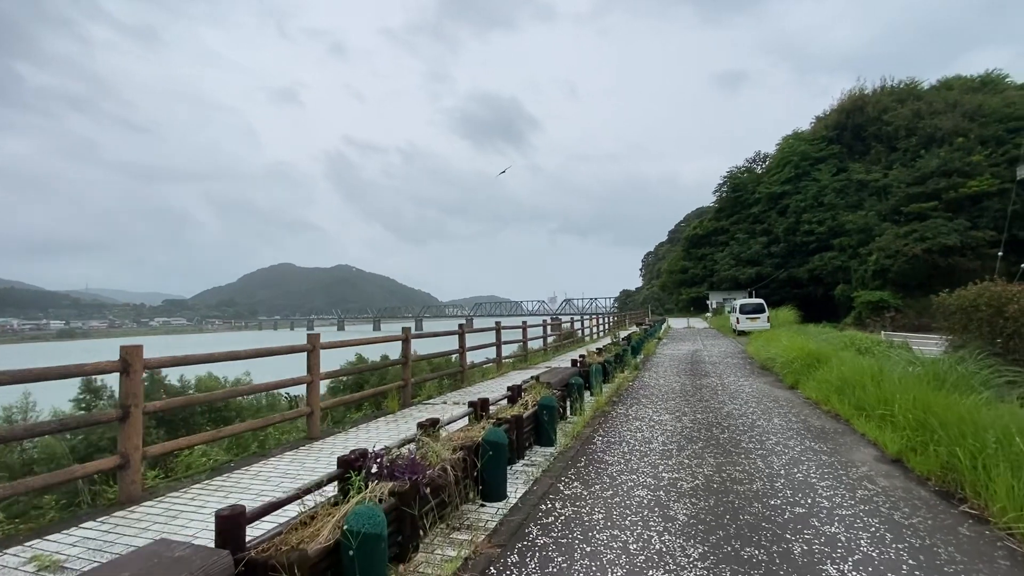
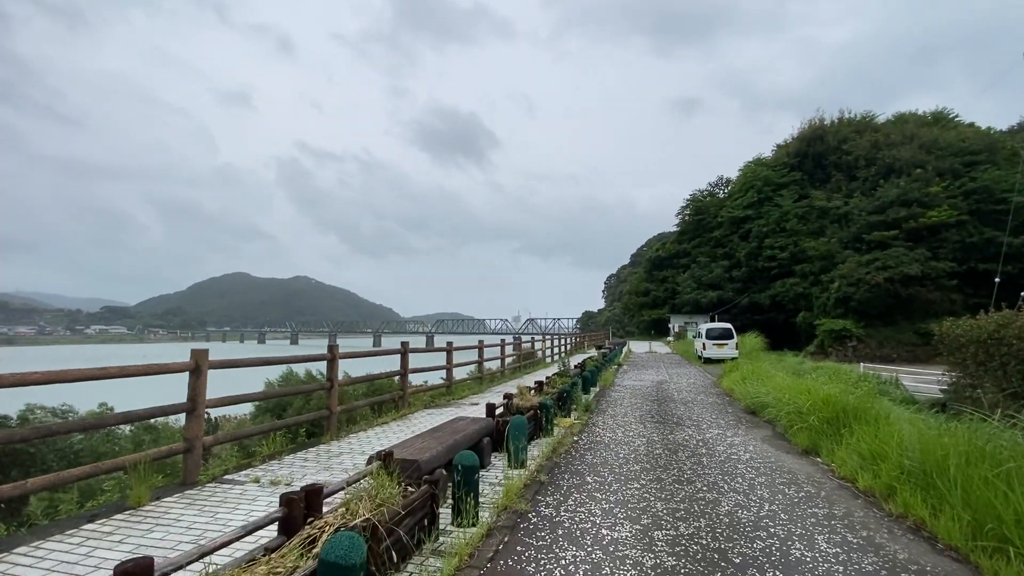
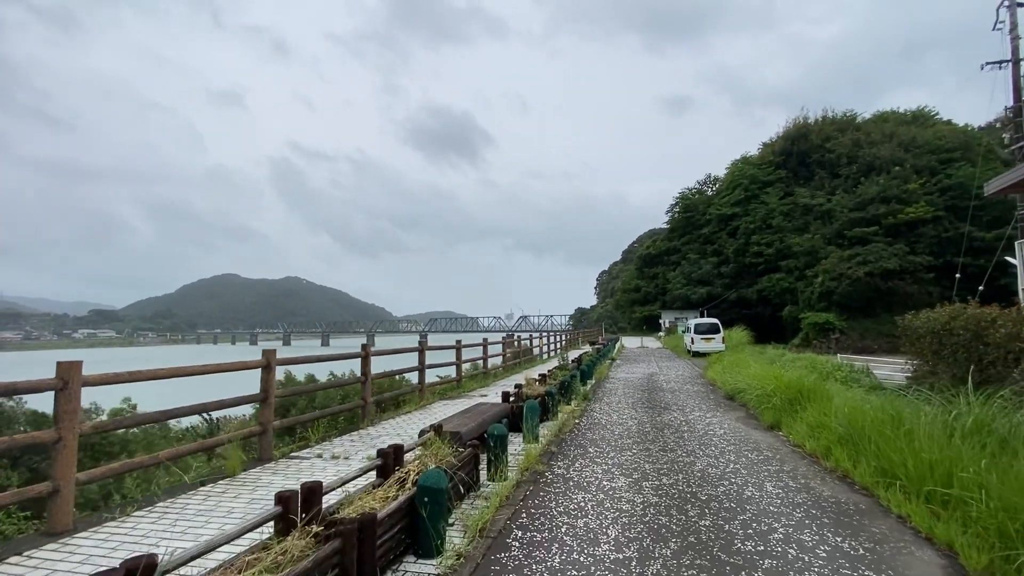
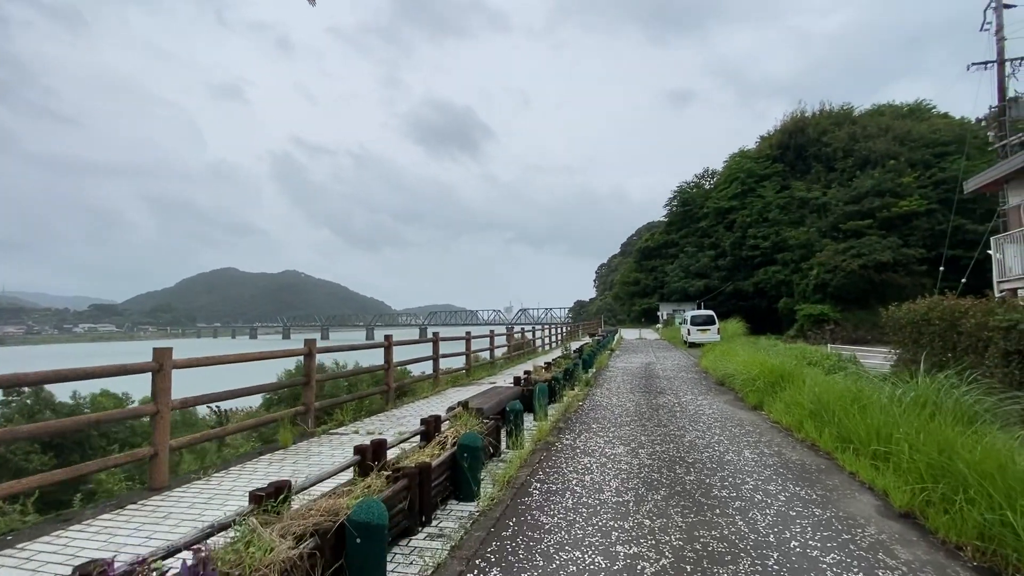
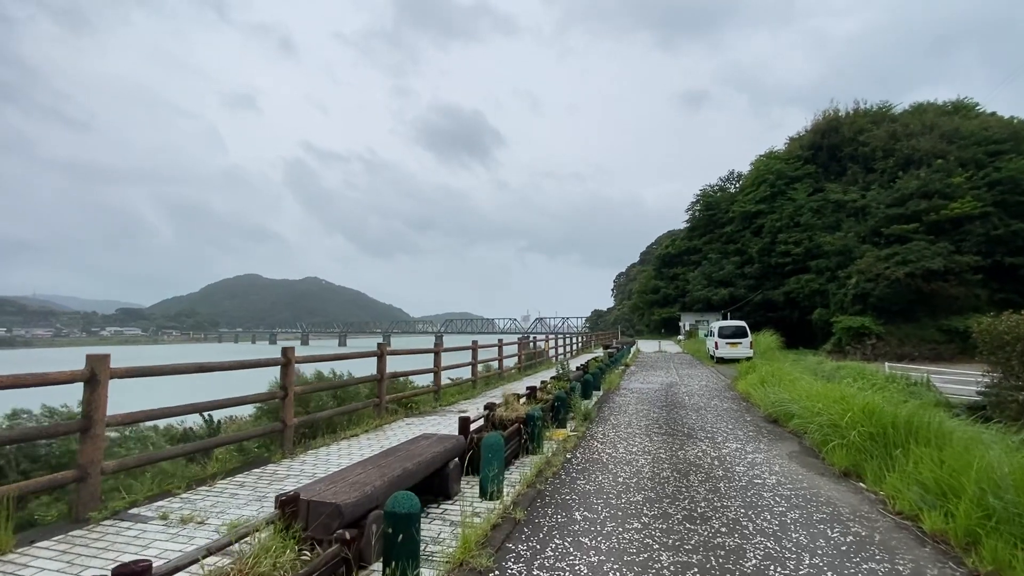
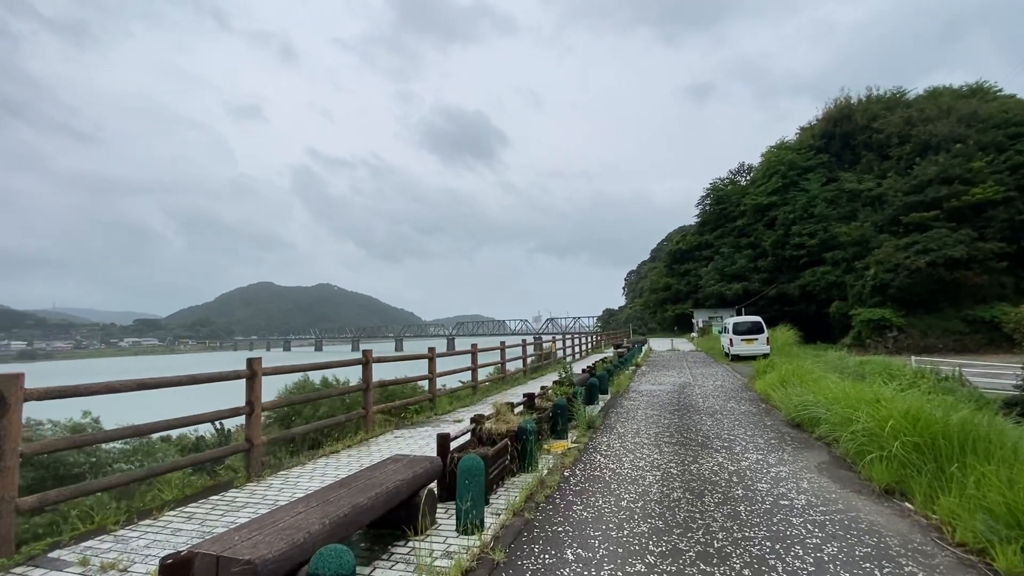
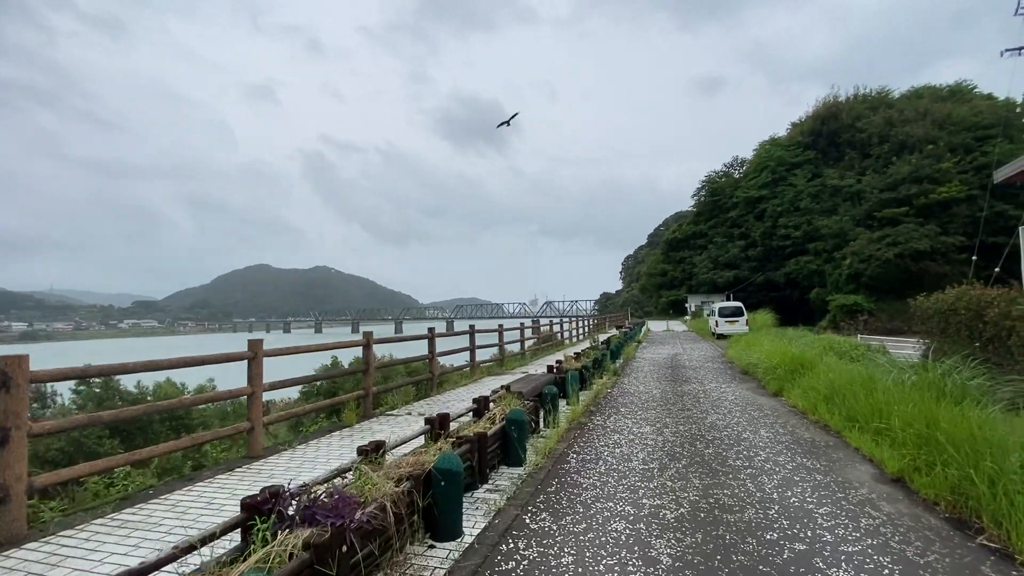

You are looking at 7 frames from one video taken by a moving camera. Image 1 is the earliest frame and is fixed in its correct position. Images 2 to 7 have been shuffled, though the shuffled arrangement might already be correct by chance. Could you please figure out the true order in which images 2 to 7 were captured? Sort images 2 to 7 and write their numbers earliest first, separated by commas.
7, 4, 3, 2, 5, 6
